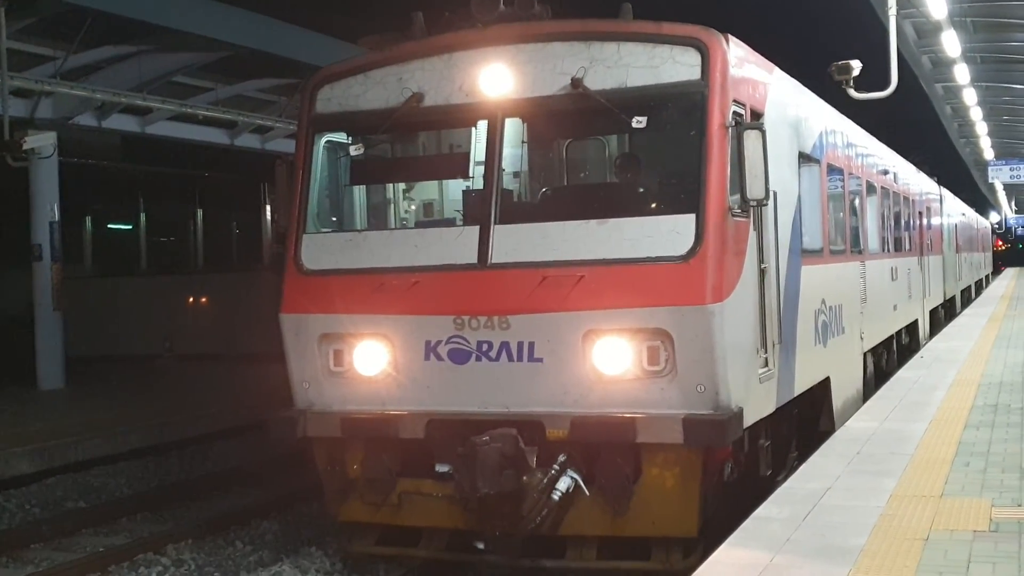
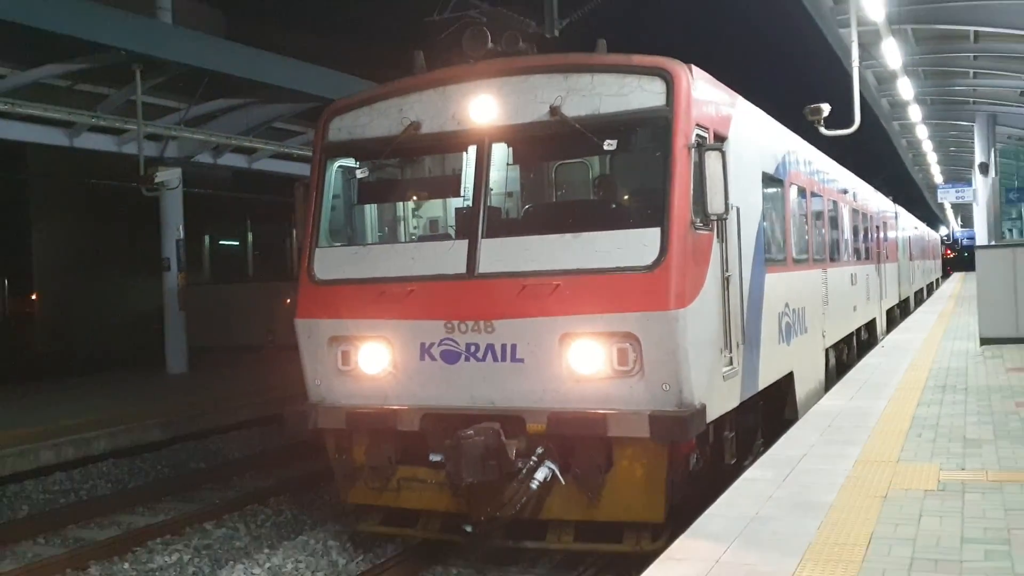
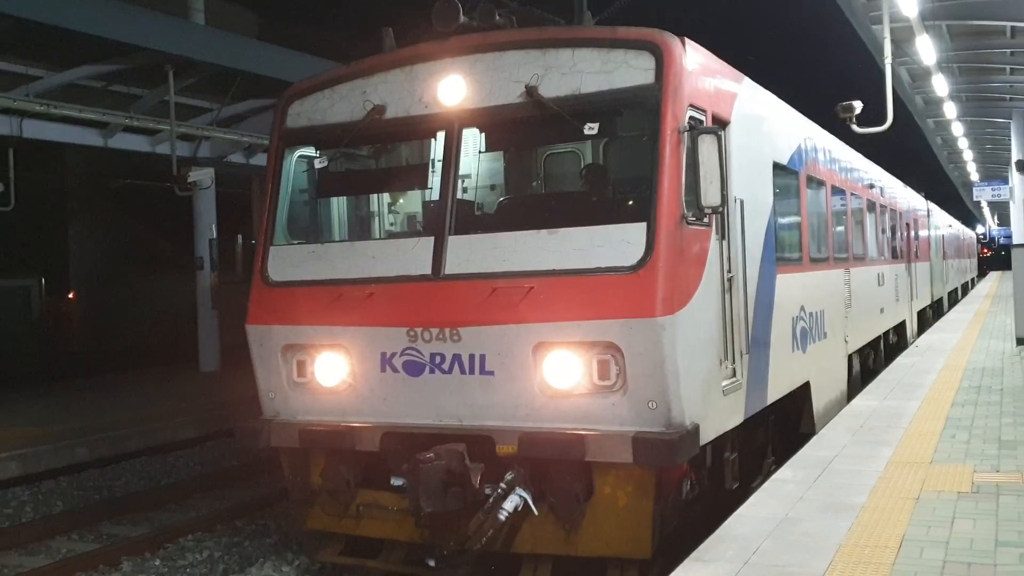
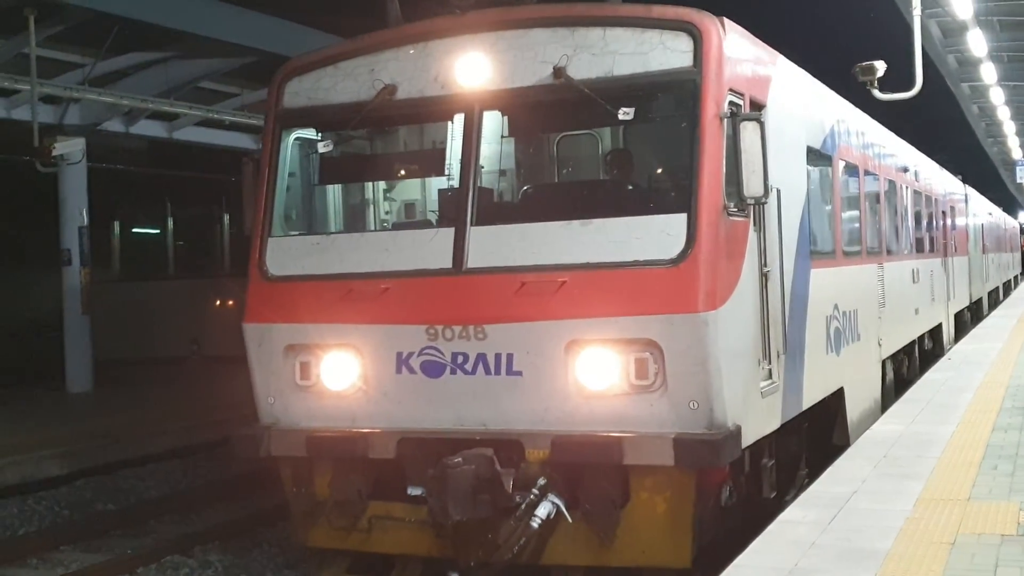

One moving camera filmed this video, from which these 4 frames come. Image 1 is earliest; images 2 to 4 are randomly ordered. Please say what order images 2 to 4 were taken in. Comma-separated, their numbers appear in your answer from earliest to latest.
4, 2, 3
